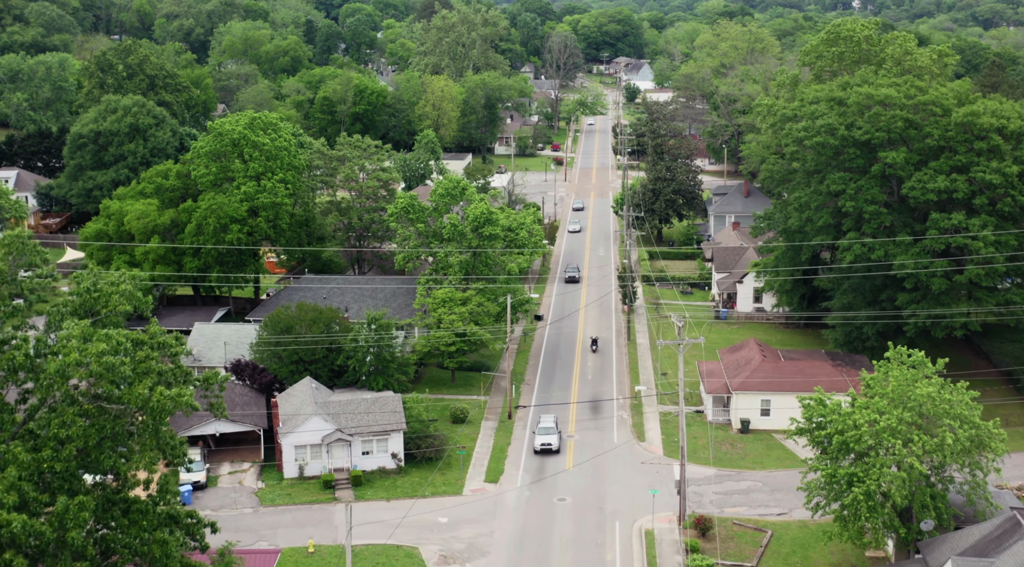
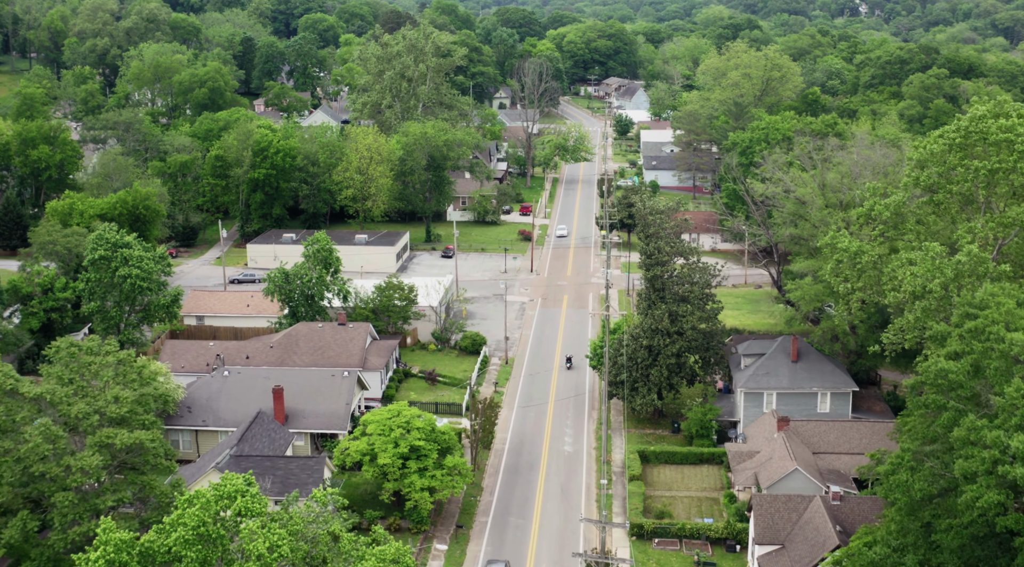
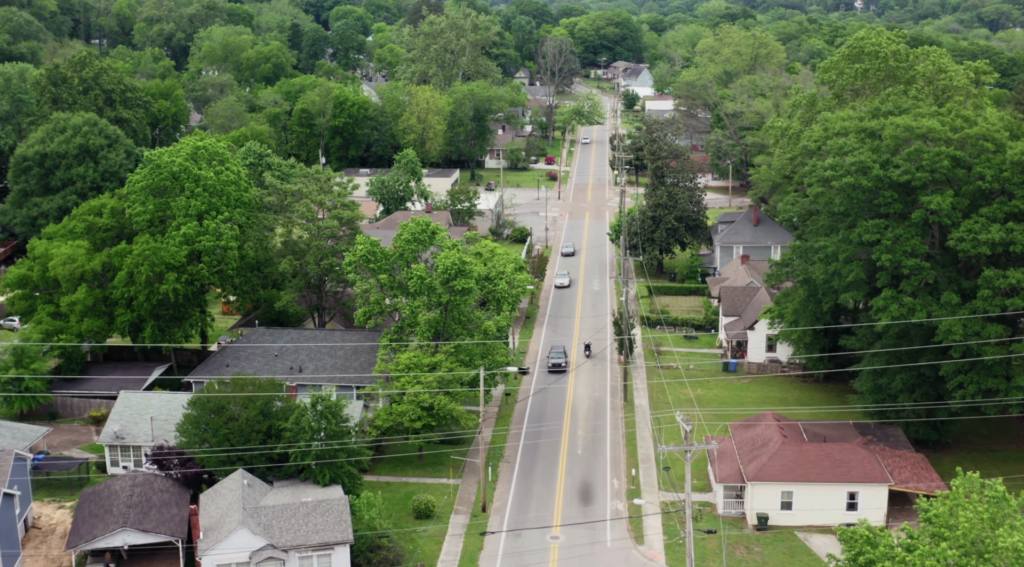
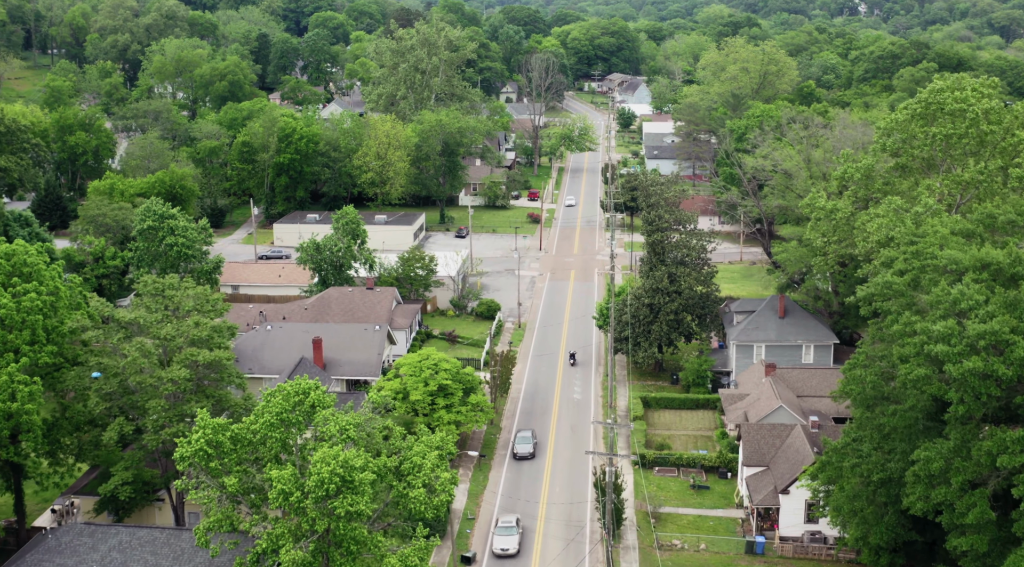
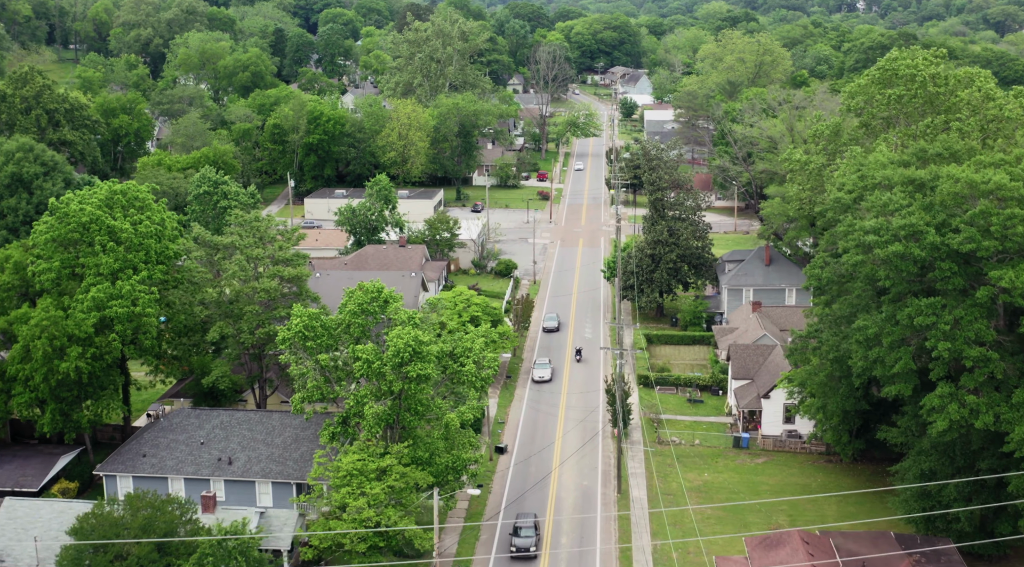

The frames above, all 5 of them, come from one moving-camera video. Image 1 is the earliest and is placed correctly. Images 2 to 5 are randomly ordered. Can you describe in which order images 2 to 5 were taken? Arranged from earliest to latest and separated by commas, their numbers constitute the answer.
3, 5, 4, 2
